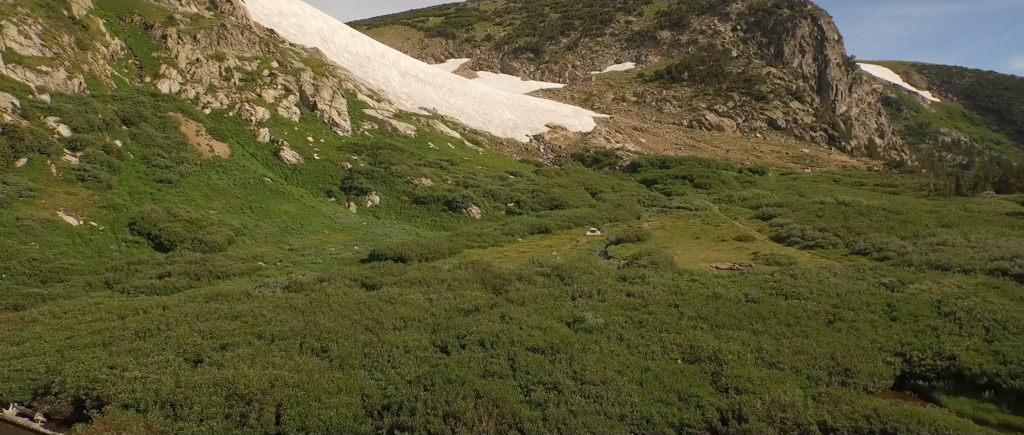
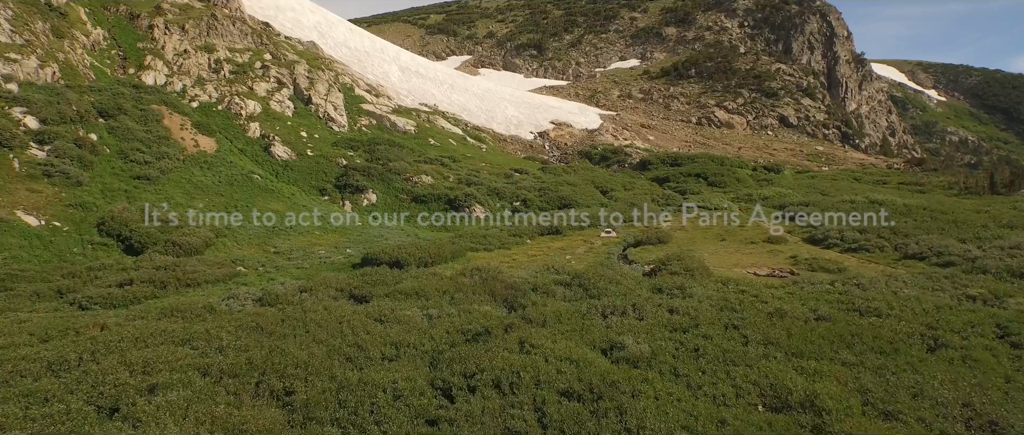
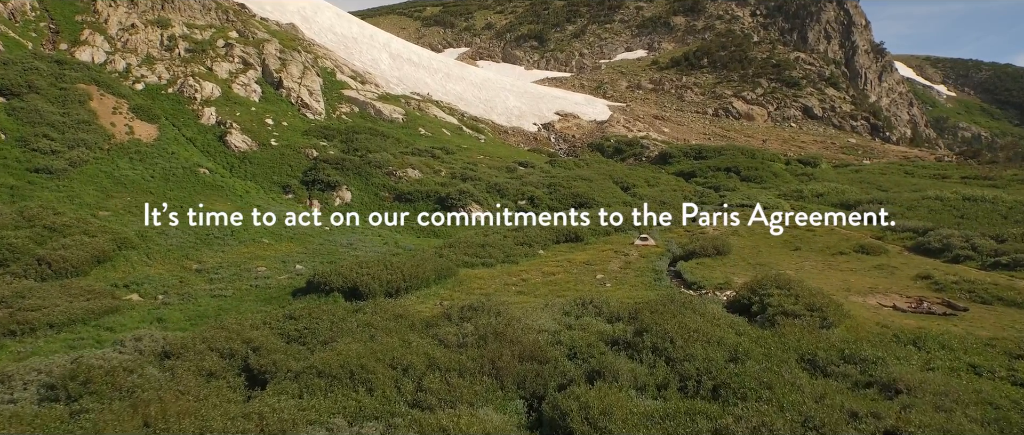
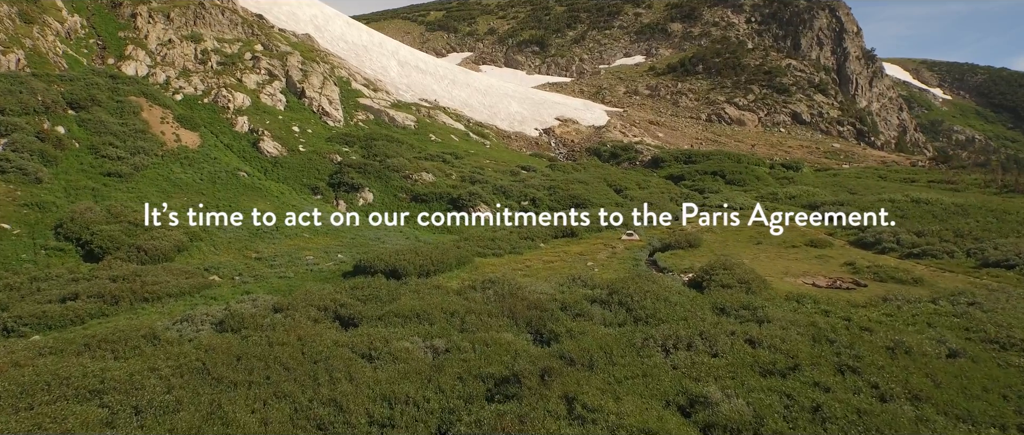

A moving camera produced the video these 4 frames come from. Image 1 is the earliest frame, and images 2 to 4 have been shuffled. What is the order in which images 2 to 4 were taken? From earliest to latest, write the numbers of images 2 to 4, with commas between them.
2, 4, 3
